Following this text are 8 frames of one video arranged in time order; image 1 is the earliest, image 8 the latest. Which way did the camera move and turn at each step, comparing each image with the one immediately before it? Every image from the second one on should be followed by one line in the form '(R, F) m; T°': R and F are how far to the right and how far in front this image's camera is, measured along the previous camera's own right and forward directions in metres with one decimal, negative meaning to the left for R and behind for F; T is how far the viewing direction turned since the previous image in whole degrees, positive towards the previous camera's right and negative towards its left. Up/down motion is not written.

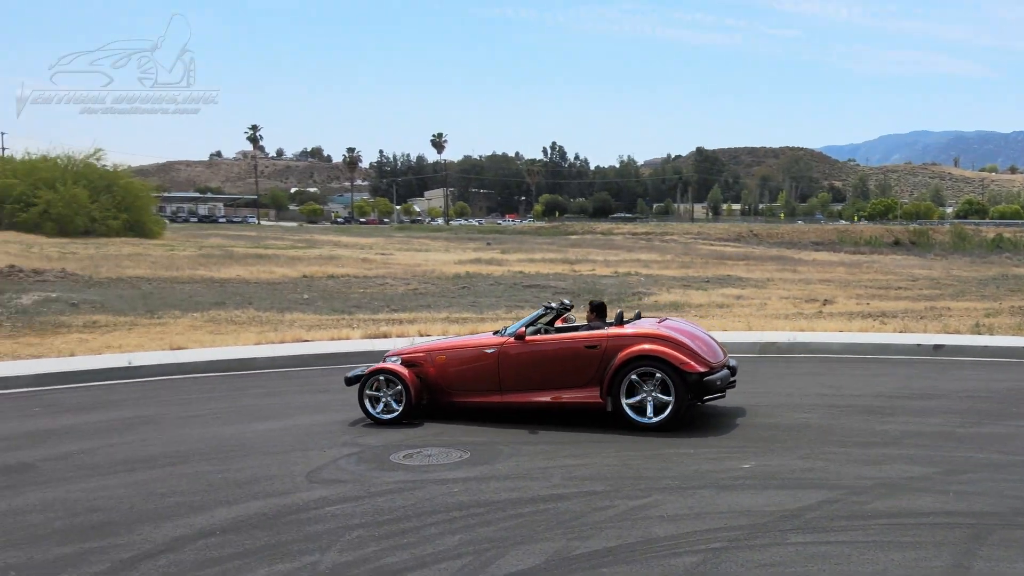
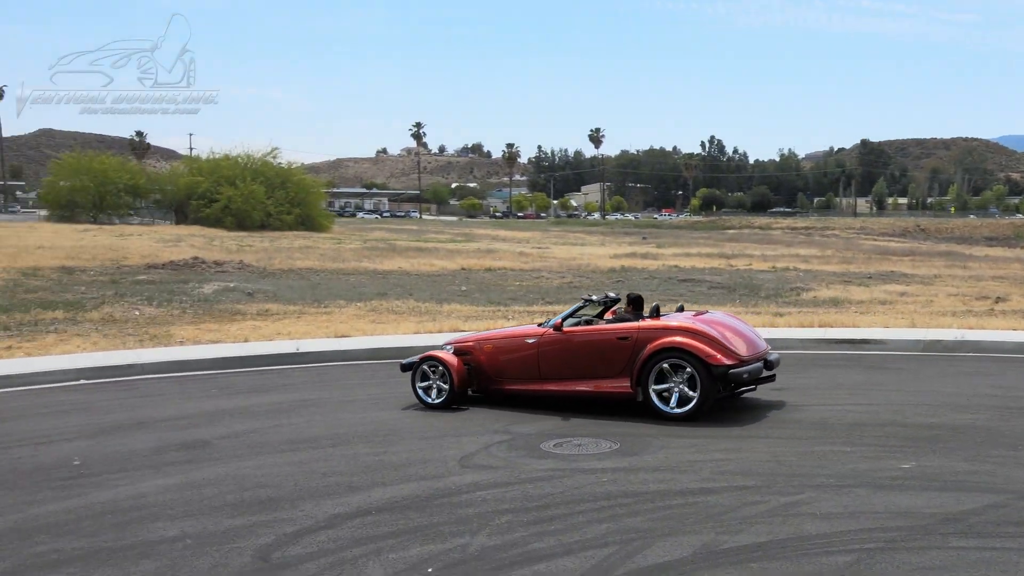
(0.0, -0.1) m; -8°
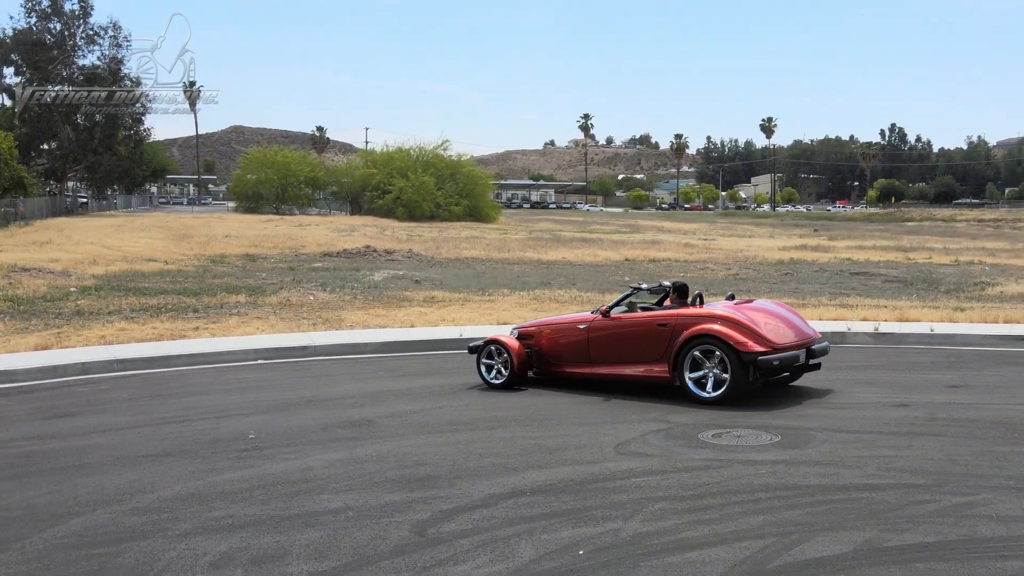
(+0.1, 0.0) m; -9°
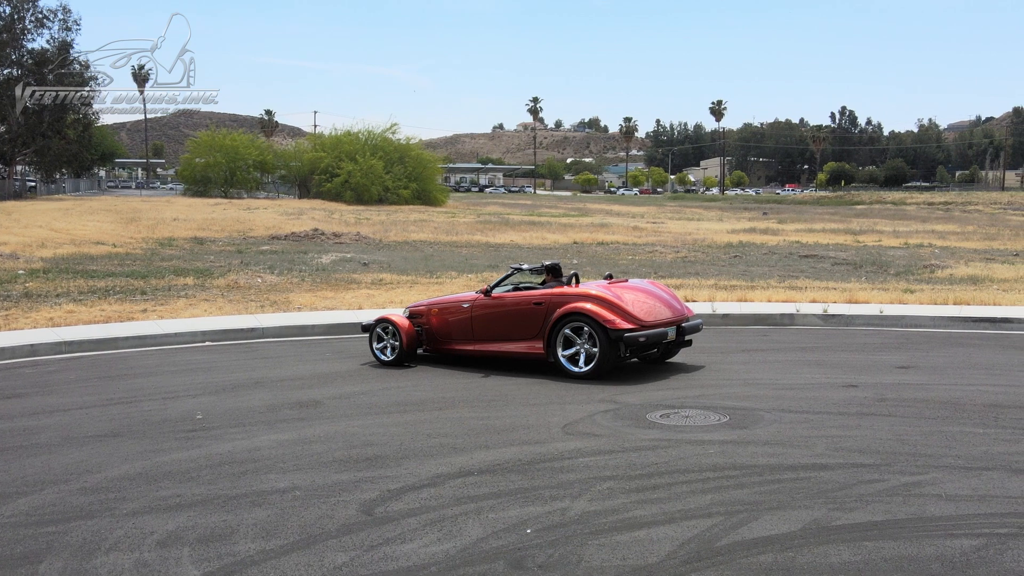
(0.0, 0.0) m; +3°
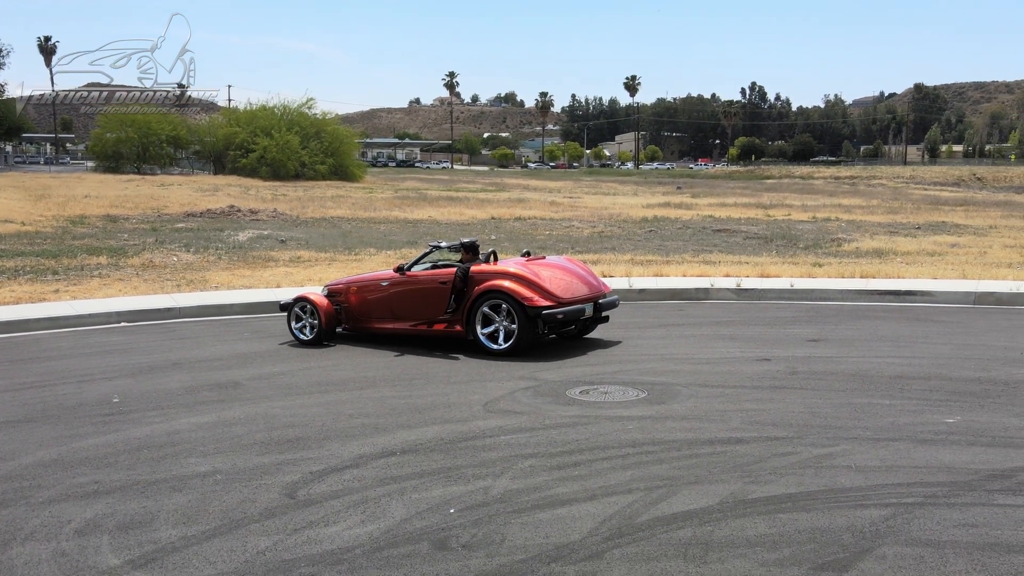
(0.0, 0.0) m; +4°
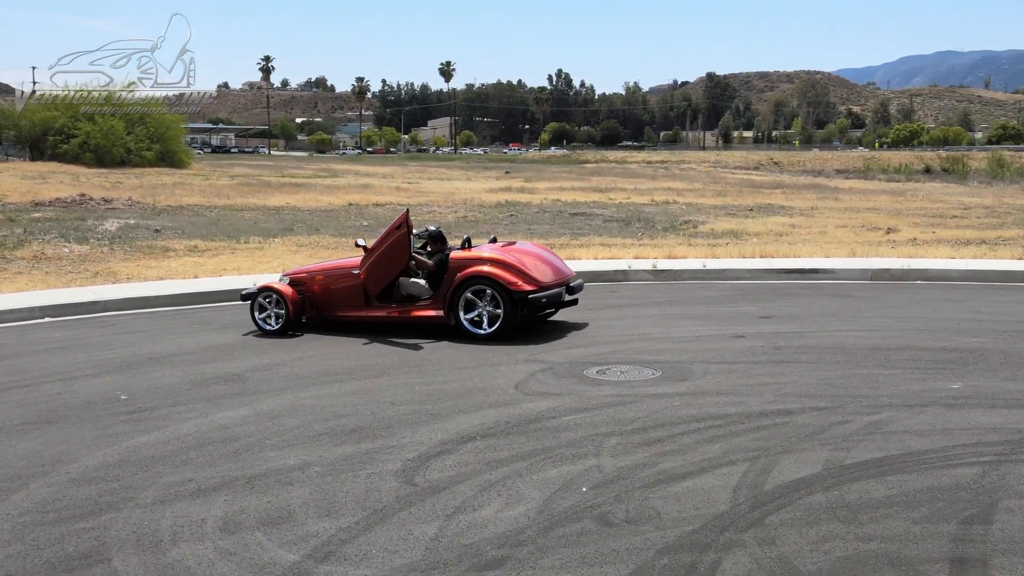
(-1.5, 0.0) m; +9°
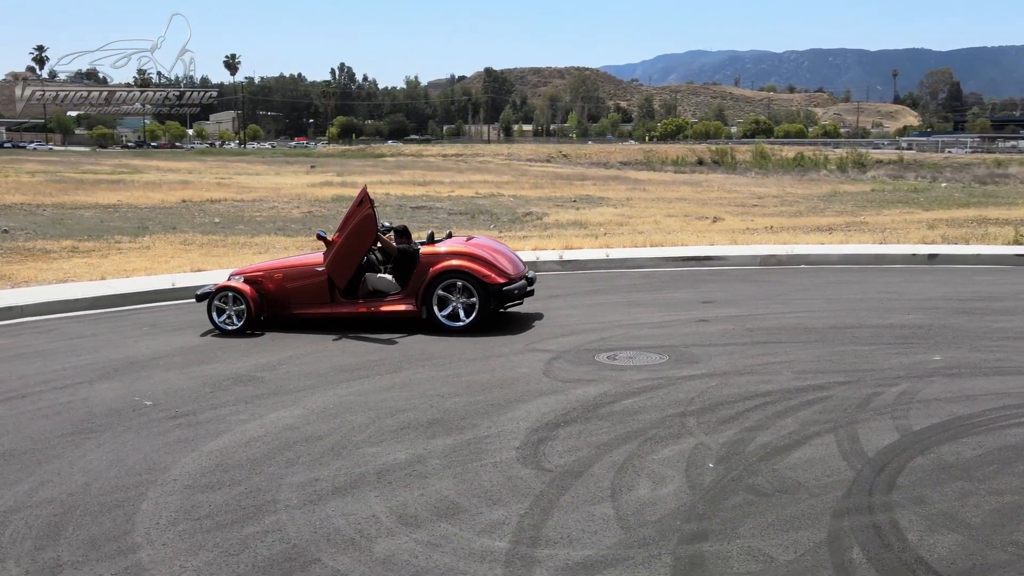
(-1.7, 0.0) m; +11°
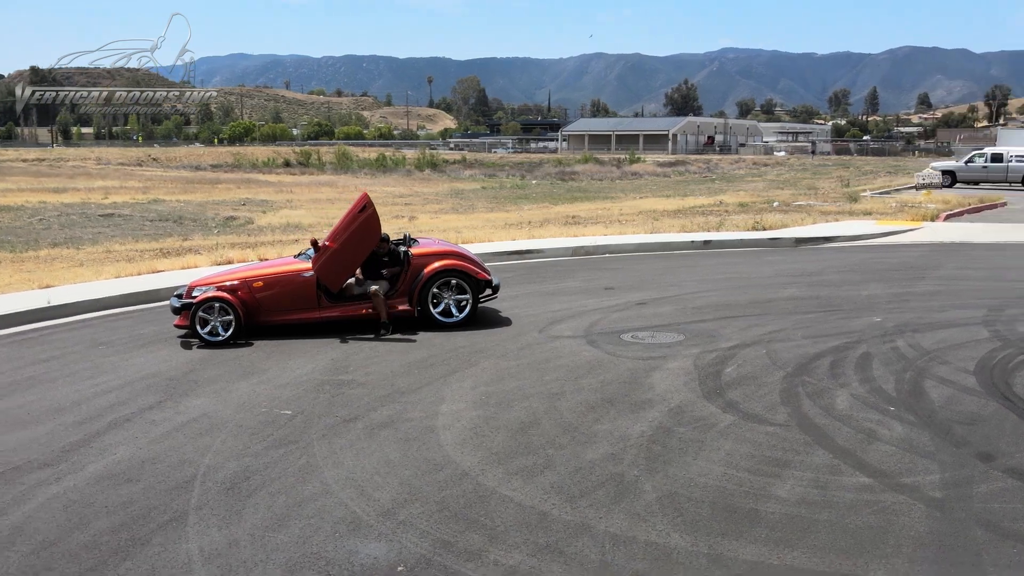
(-3.6, +0.1) m; +21°
